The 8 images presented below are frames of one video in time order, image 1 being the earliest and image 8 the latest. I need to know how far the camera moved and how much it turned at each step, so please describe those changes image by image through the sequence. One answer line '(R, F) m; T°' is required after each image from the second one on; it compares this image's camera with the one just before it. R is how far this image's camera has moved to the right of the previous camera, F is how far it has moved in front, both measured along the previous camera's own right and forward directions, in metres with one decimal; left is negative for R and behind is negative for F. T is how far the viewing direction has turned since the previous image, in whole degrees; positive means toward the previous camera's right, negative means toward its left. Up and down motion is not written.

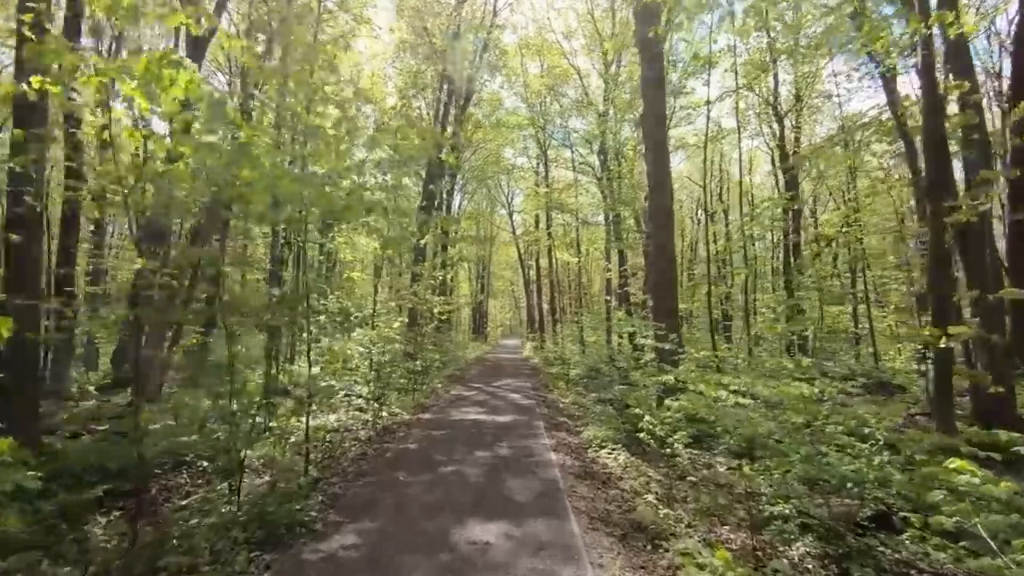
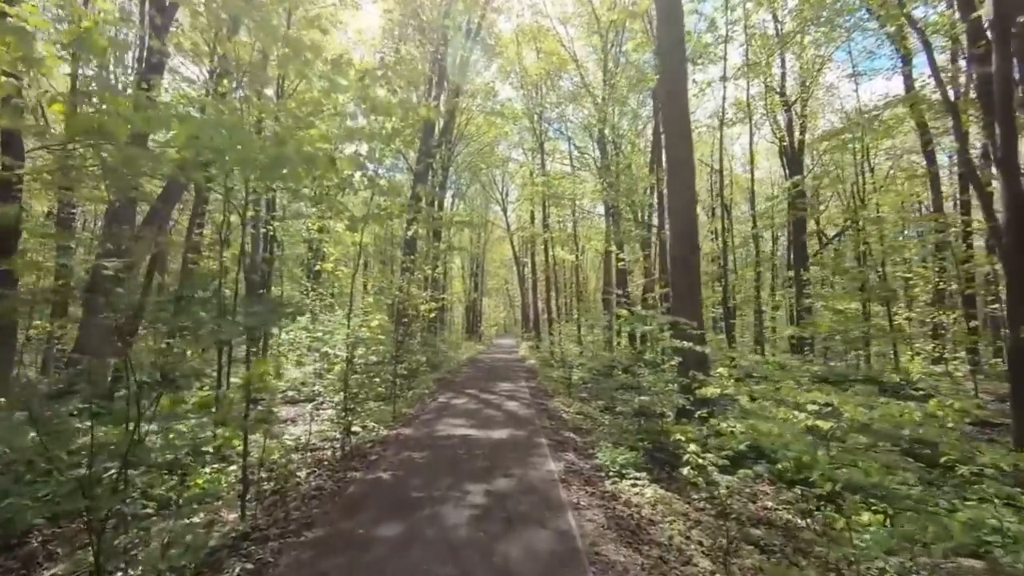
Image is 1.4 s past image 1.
(0.0, +1.2) m; +1°
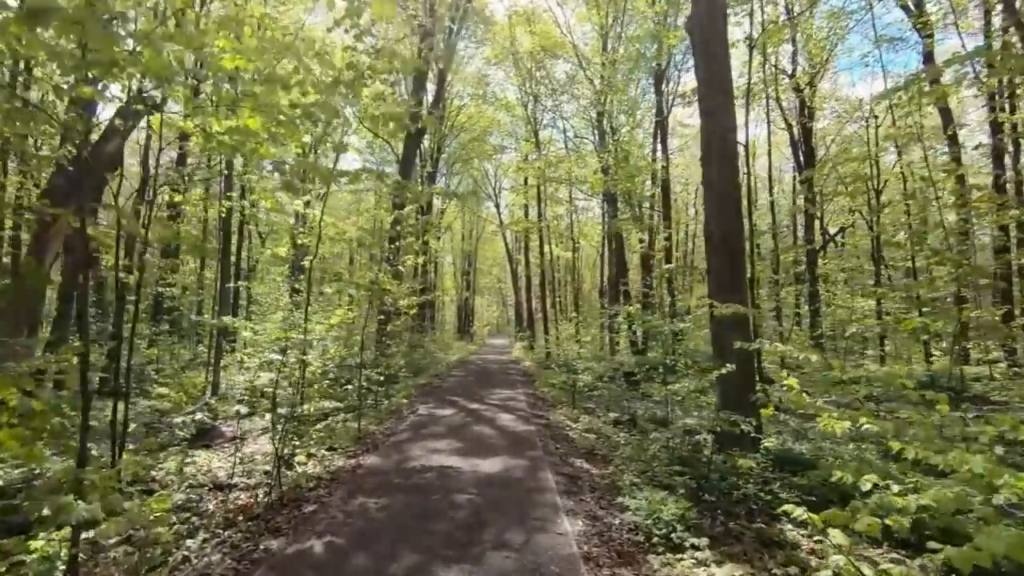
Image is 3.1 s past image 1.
(0.0, +1.6) m; +1°
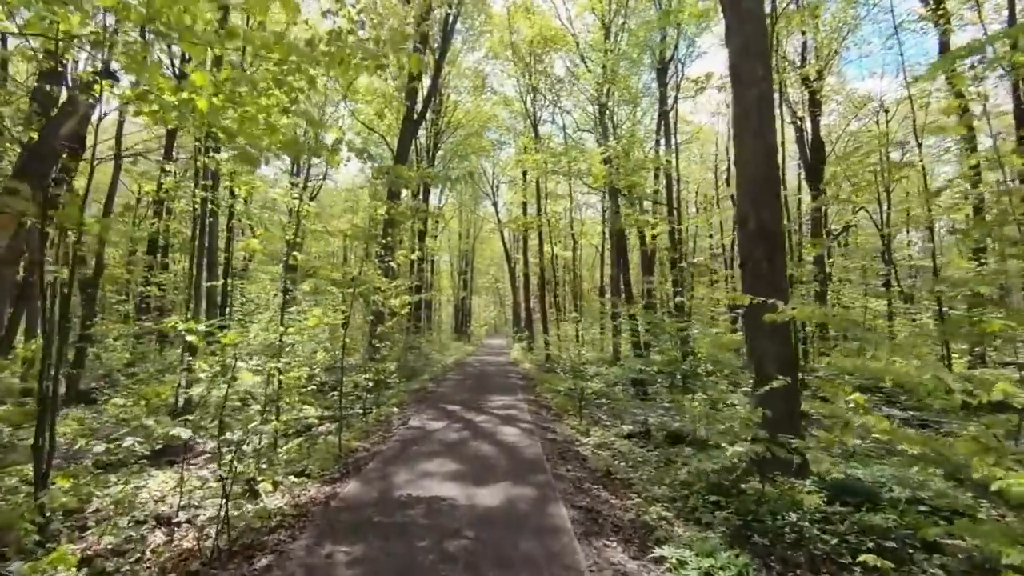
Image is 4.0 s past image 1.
(-0.1, +0.8) m; 0°
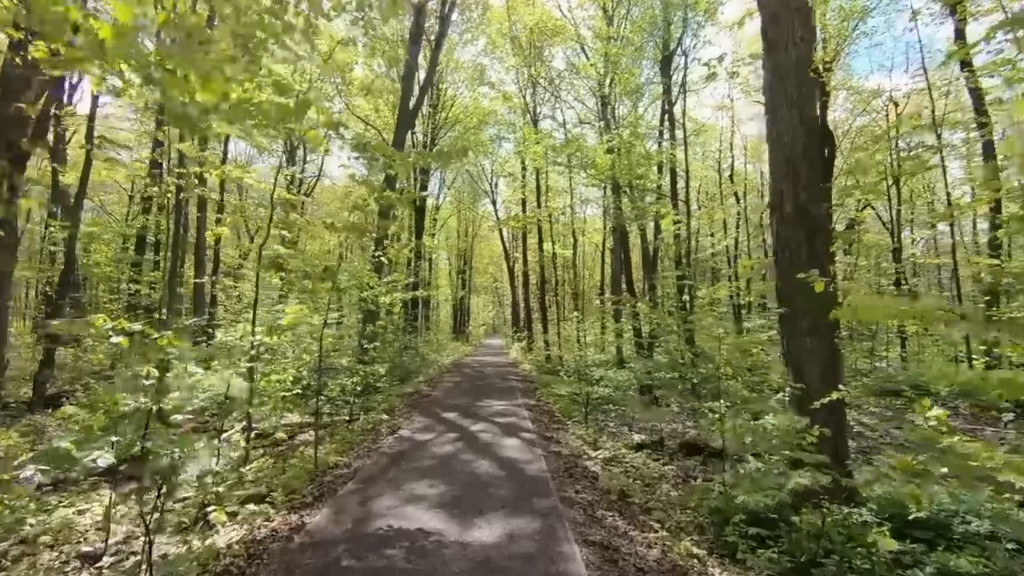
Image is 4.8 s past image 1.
(0.0, +0.7) m; 0°
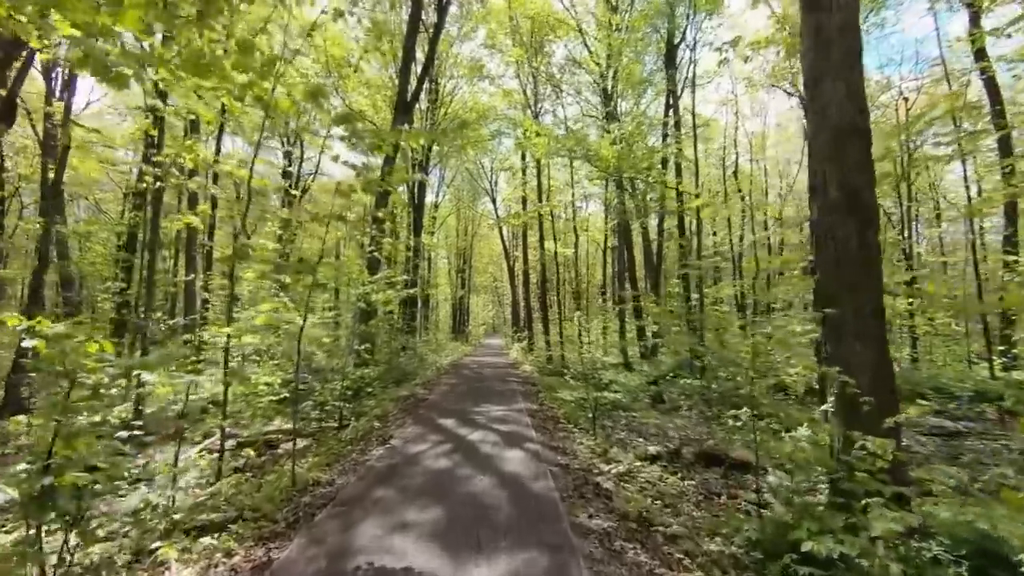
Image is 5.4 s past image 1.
(0.0, +0.6) m; 0°
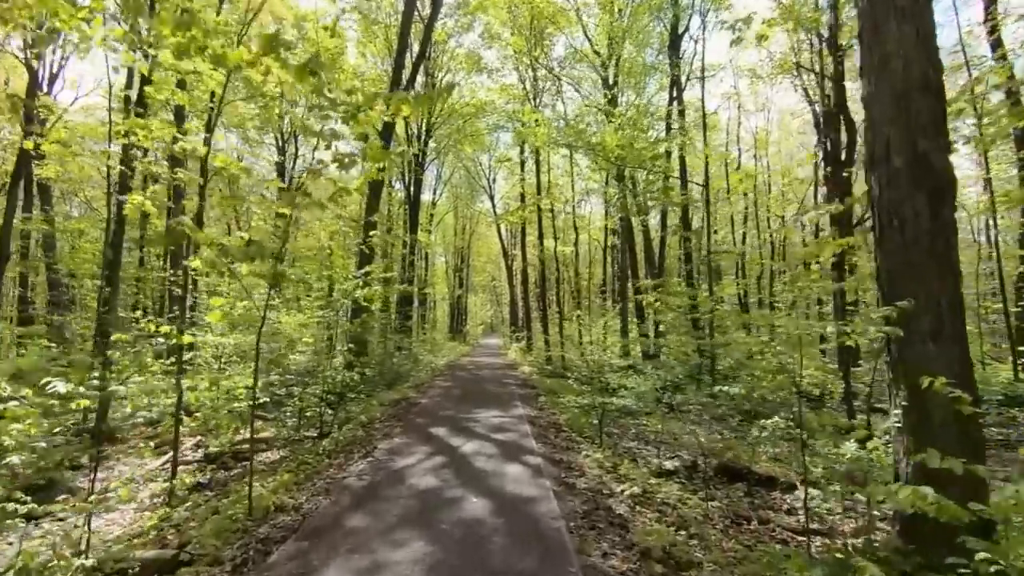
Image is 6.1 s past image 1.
(0.0, +0.7) m; 0°
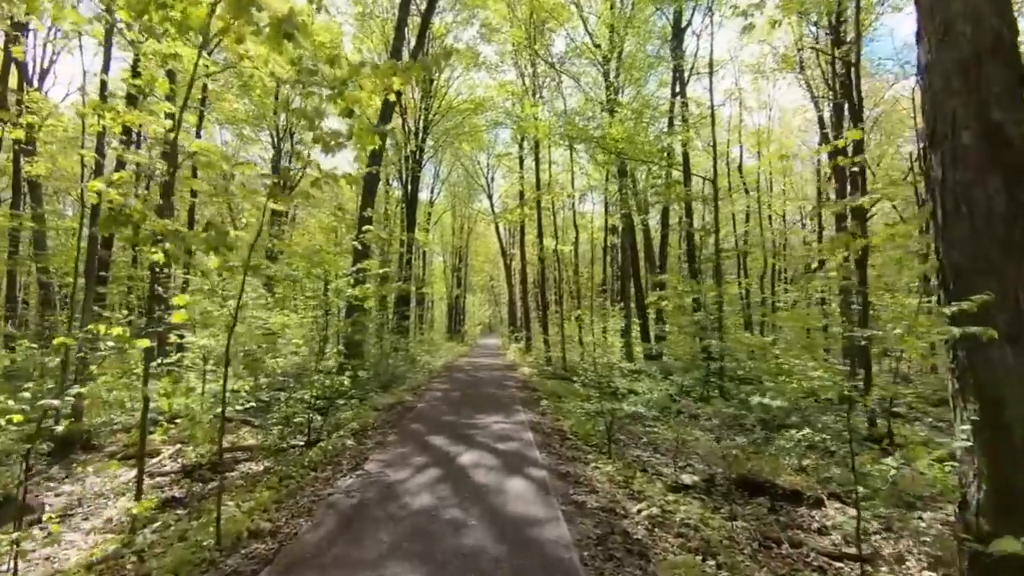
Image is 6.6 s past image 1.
(0.0, +0.4) m; 0°
